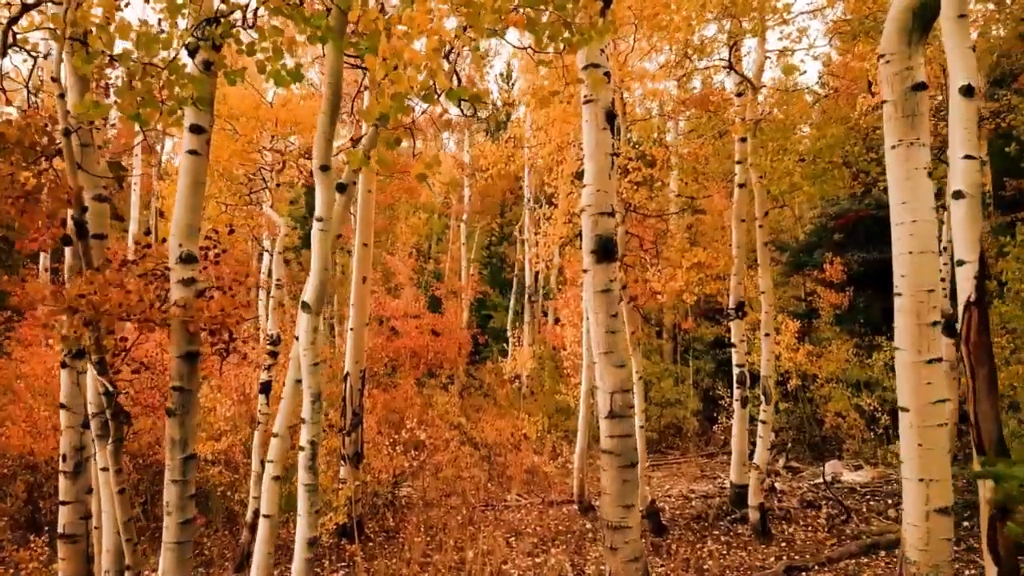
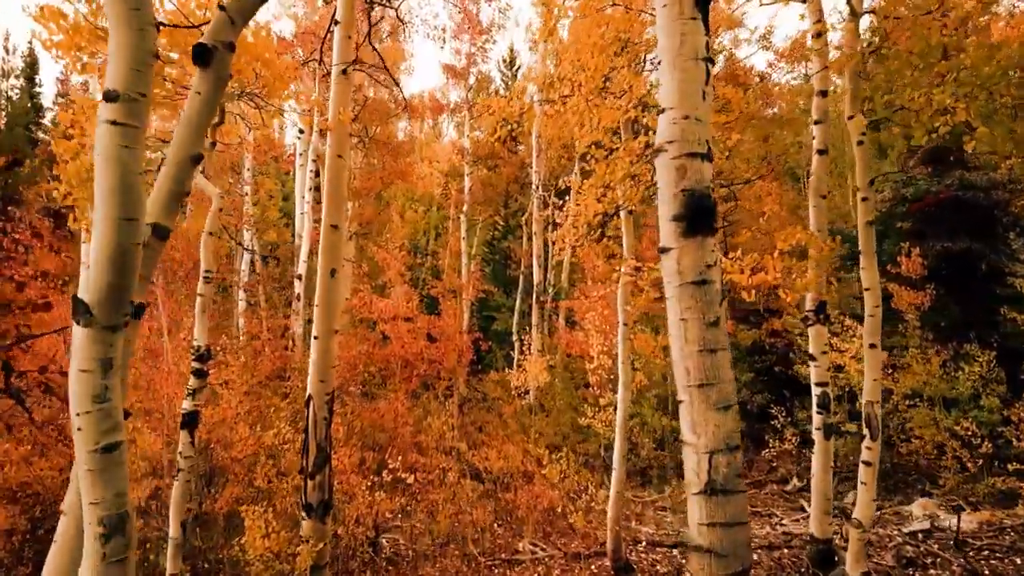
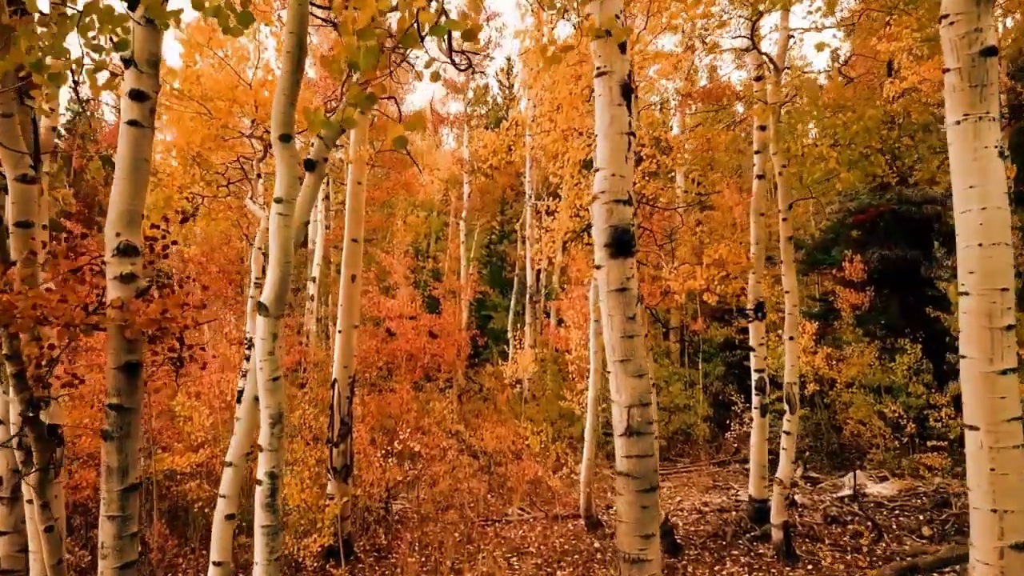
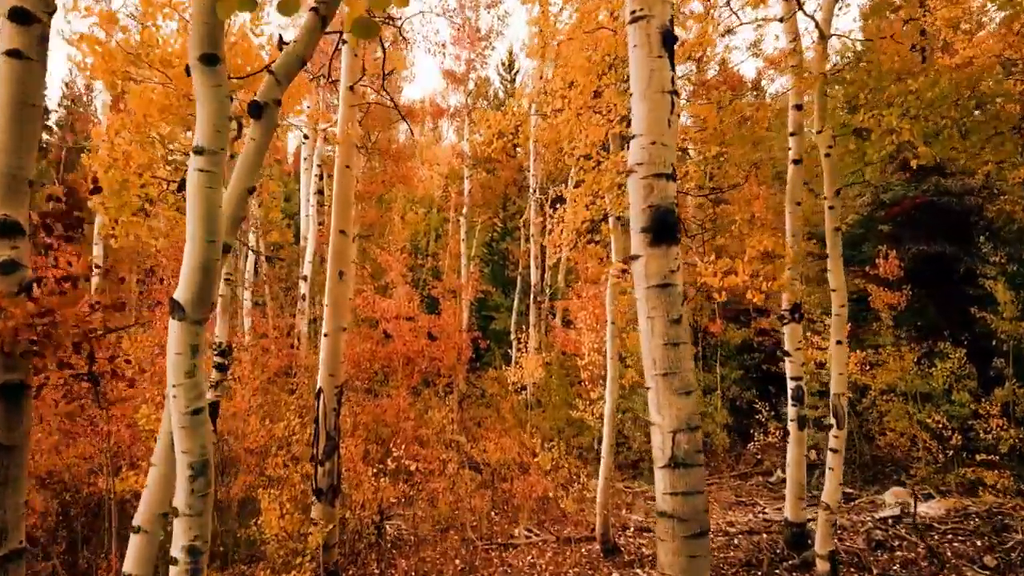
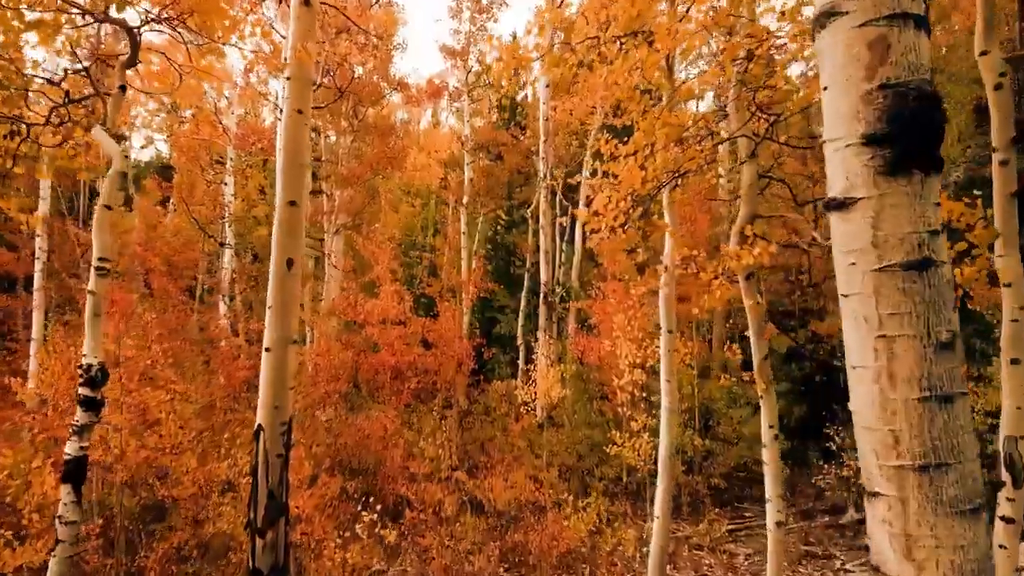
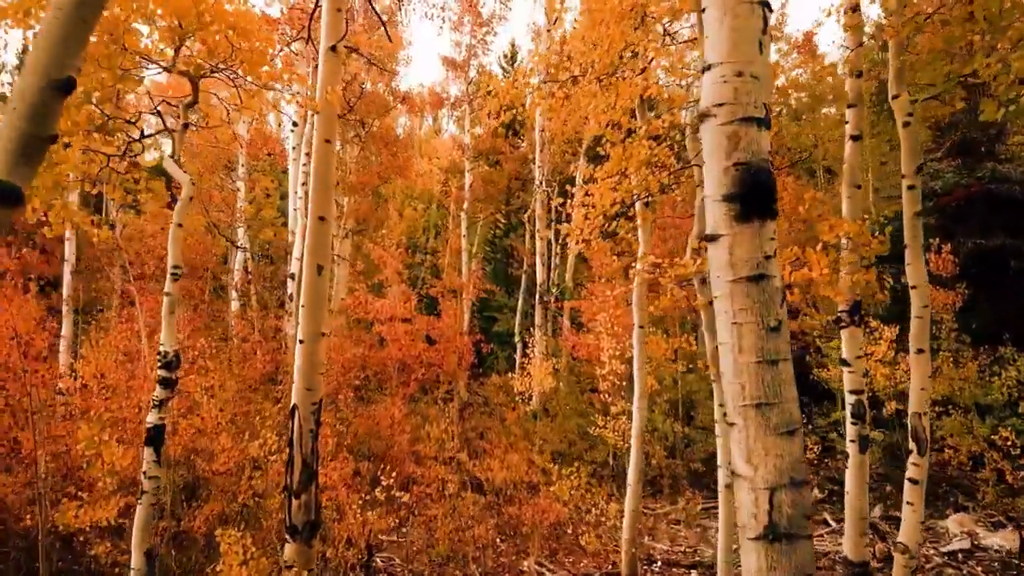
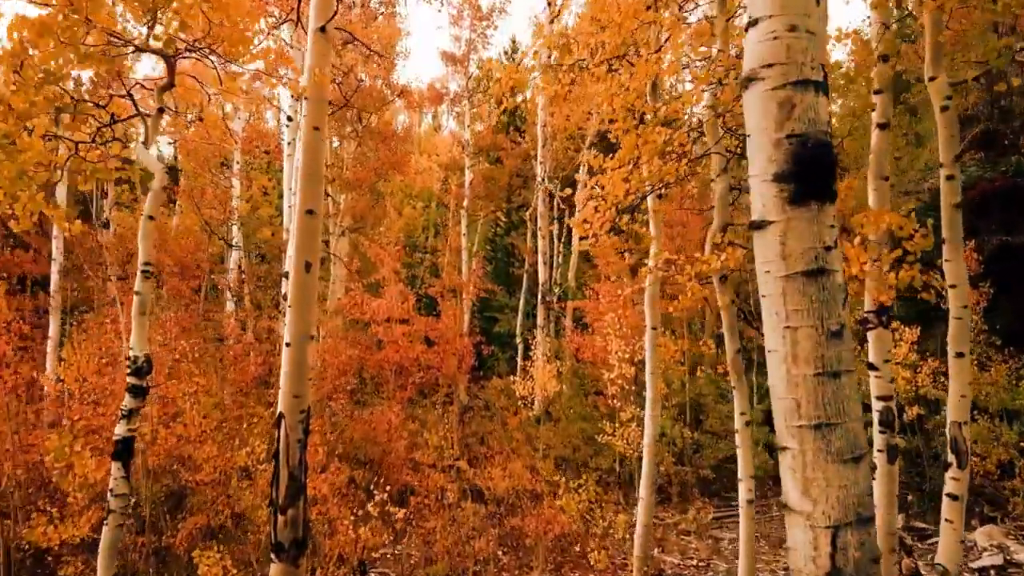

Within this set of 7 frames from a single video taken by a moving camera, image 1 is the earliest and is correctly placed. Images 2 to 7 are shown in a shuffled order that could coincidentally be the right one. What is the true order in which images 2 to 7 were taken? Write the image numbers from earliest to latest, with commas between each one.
3, 4, 2, 6, 7, 5
